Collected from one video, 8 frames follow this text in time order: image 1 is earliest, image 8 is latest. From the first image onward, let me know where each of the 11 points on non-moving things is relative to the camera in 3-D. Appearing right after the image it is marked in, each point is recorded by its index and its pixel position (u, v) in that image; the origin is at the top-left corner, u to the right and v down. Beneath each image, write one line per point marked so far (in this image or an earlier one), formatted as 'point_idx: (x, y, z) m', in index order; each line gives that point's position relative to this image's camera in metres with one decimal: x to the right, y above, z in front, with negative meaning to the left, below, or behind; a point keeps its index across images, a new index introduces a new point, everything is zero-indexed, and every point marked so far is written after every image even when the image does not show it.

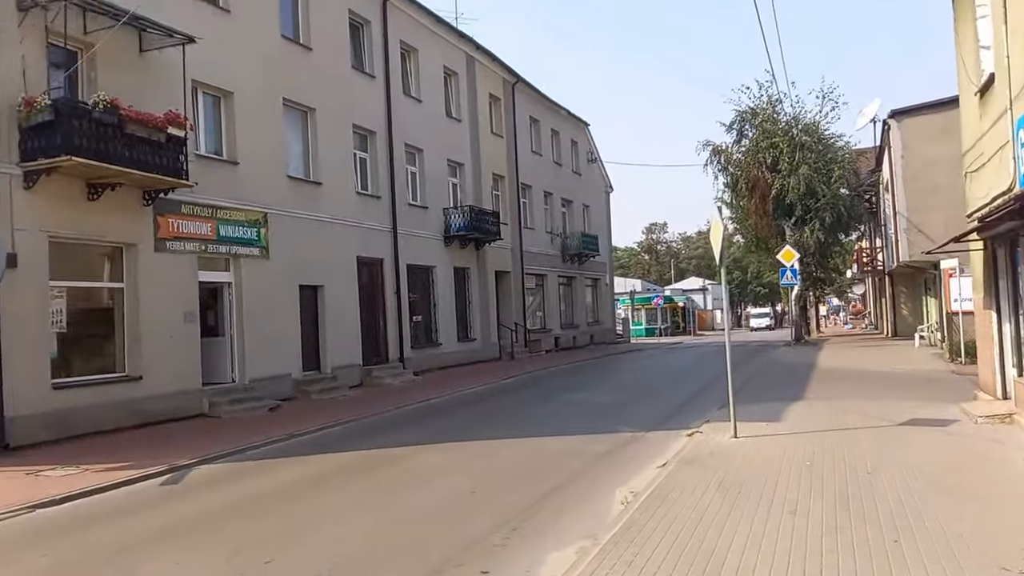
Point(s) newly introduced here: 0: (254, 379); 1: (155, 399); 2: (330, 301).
0: (-5.2, -1.8, +15.2) m
1: (-6.1, -1.9, +13.0) m
2: (-4.3, -0.3, +17.8) m
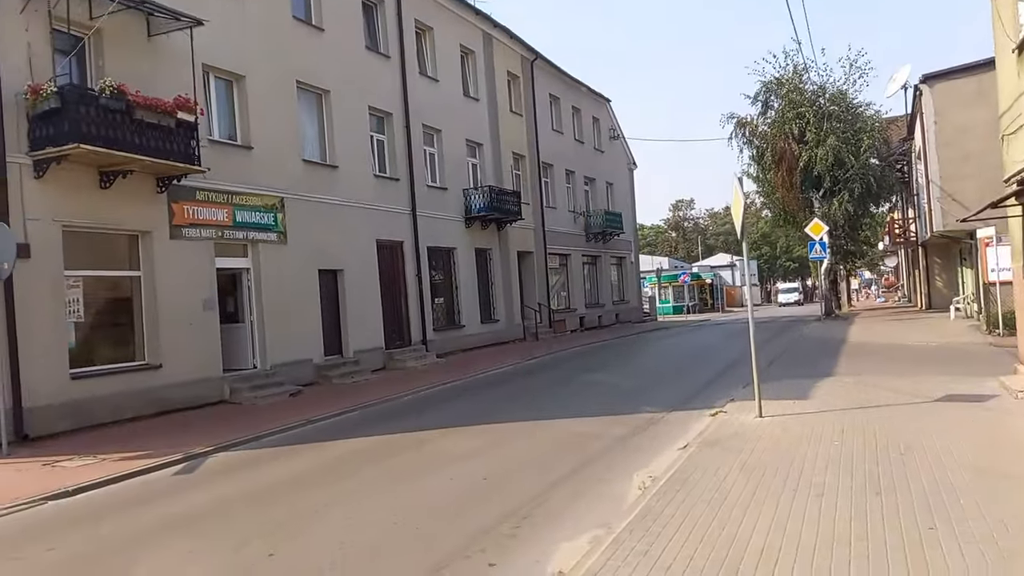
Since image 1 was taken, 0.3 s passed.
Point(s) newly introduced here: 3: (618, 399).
0: (-4.7, -1.5, +15.2) m
1: (-5.8, -1.7, +13.0) m
2: (-3.8, +0.1, +17.7) m
3: (+1.6, -1.7, +11.9) m
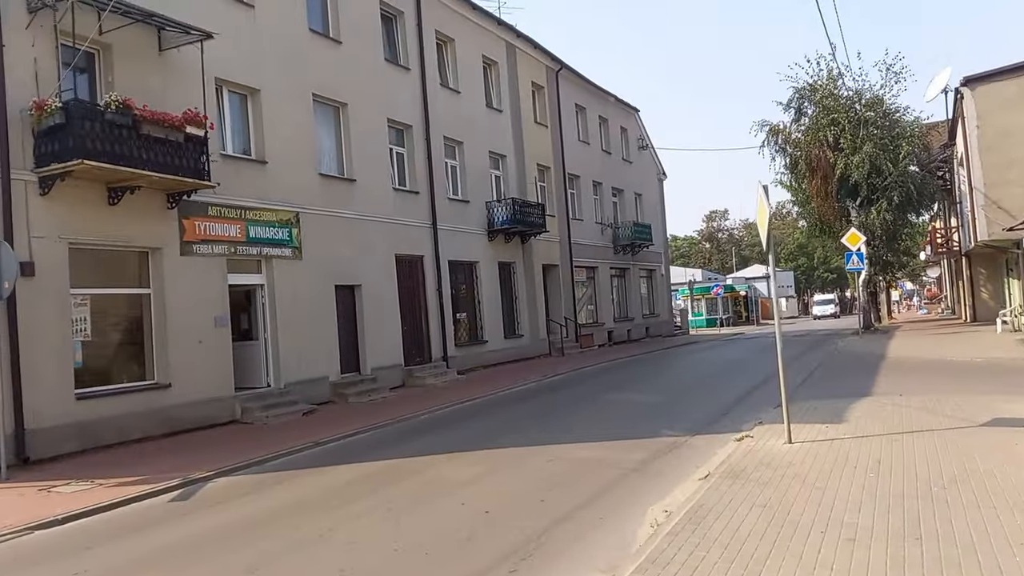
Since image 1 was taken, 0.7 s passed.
0: (-4.3, -1.9, +14.8) m
1: (-5.5, -2.0, +12.7) m
2: (-3.3, -0.3, +17.4) m
3: (+1.9, -2.0, +11.3) m
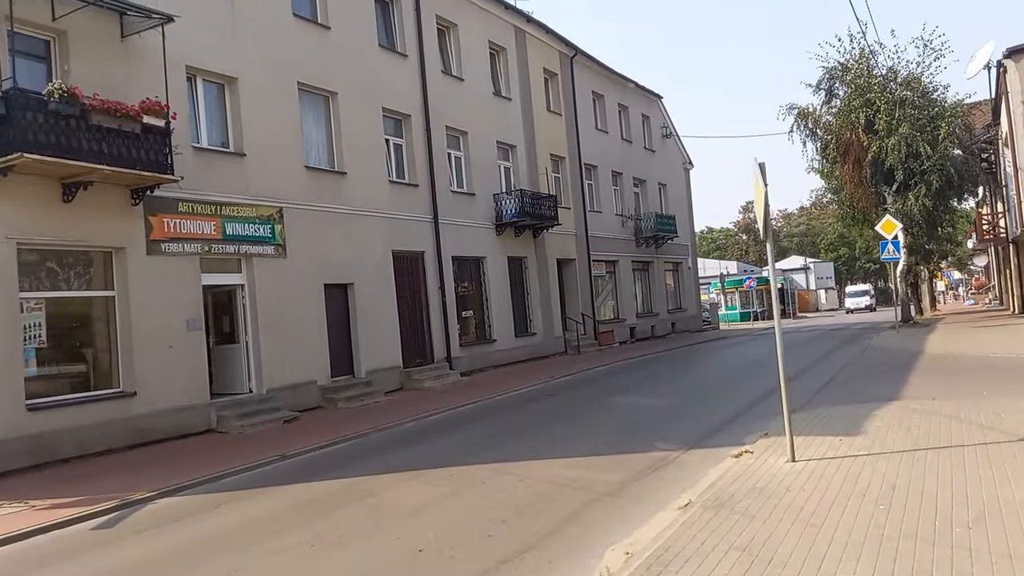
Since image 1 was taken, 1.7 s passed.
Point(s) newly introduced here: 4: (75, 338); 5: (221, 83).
0: (-4.4, -1.9, +14.0) m
1: (-5.6, -2.0, +11.9) m
2: (-3.3, -0.3, +16.5) m
3: (+1.6, -1.9, +10.2) m
4: (-6.6, -0.7, +11.4) m
5: (-5.4, +3.8, +14.1) m
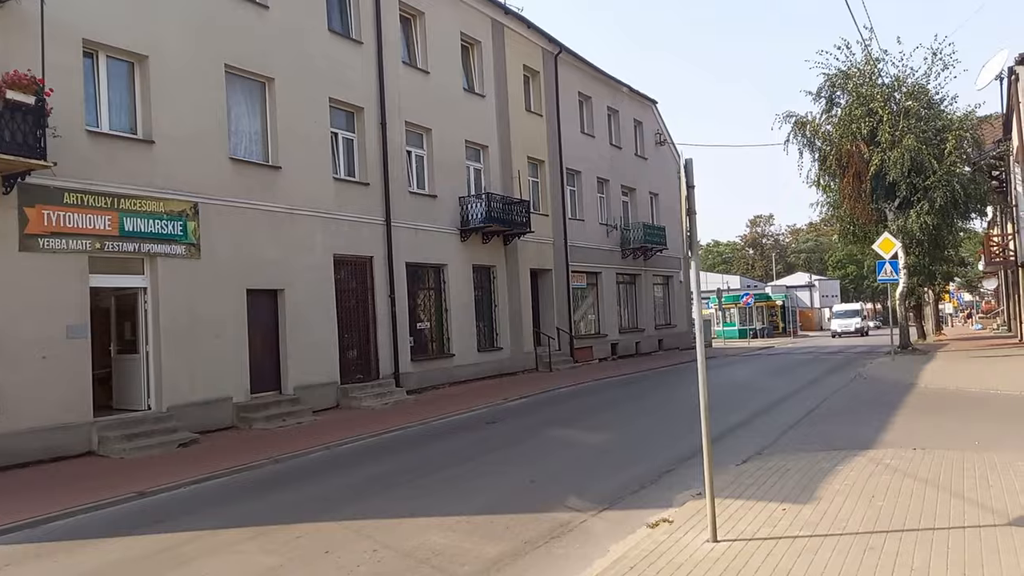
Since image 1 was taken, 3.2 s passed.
0: (-5.5, -1.9, +12.5) m
1: (-6.8, -2.0, +10.4) m
2: (-4.3, -0.4, +15.0) m
3: (+0.5, -2.1, +8.6) m
4: (-7.7, -0.7, +9.9) m
5: (-6.3, +3.8, +12.6) m
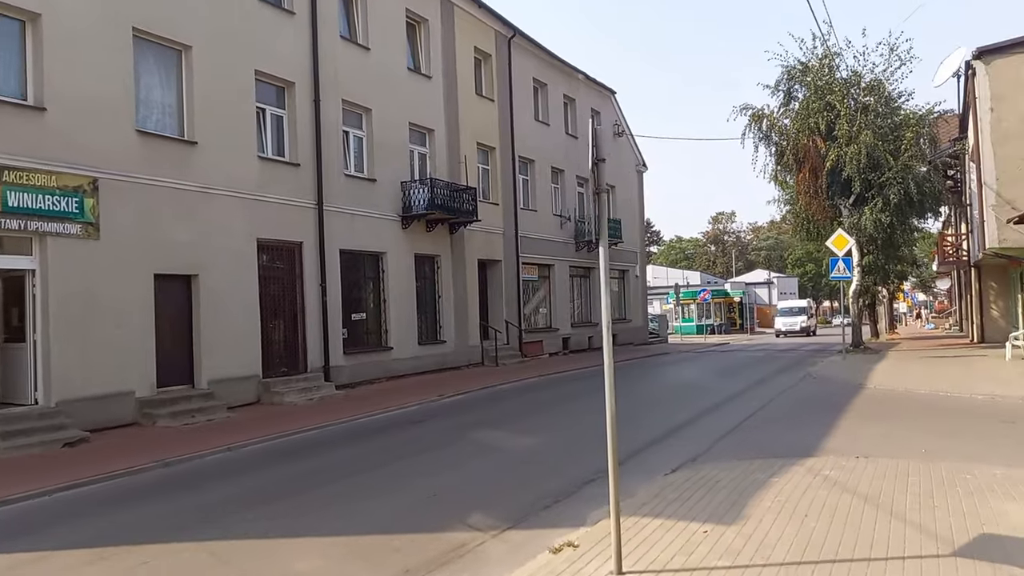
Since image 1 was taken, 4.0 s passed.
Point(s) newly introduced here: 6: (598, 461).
0: (-6.7, -1.7, +11.4) m
1: (-7.8, -1.8, +9.2) m
2: (-5.5, -0.1, +13.9) m
3: (-0.5, -2.0, +7.7) m
4: (-8.7, -0.4, +8.7) m
5: (-7.4, +4.0, +11.4) m
6: (+1.0, -2.1, +9.0) m
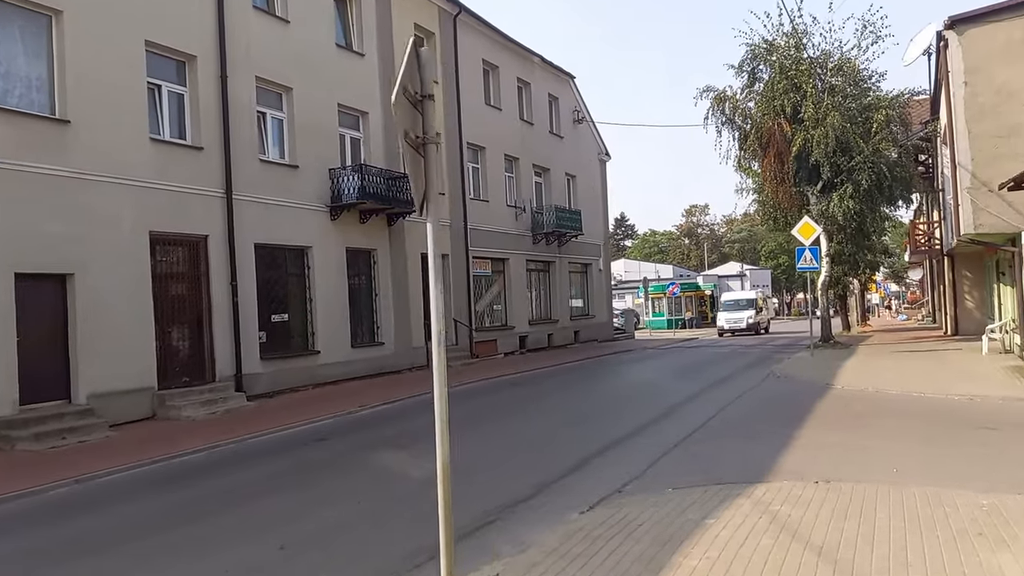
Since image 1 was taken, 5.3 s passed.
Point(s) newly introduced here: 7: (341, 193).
0: (-7.8, -1.7, +9.6) m
1: (-8.9, -1.8, +7.4) m
2: (-6.7, -0.1, +12.1) m
3: (-1.5, -2.0, +6.1) m
4: (-9.7, -0.5, +6.8) m
5: (-8.6, +4.0, +9.6) m
6: (0.0, -2.0, +7.5) m
7: (-4.0, +2.2, +17.6) m
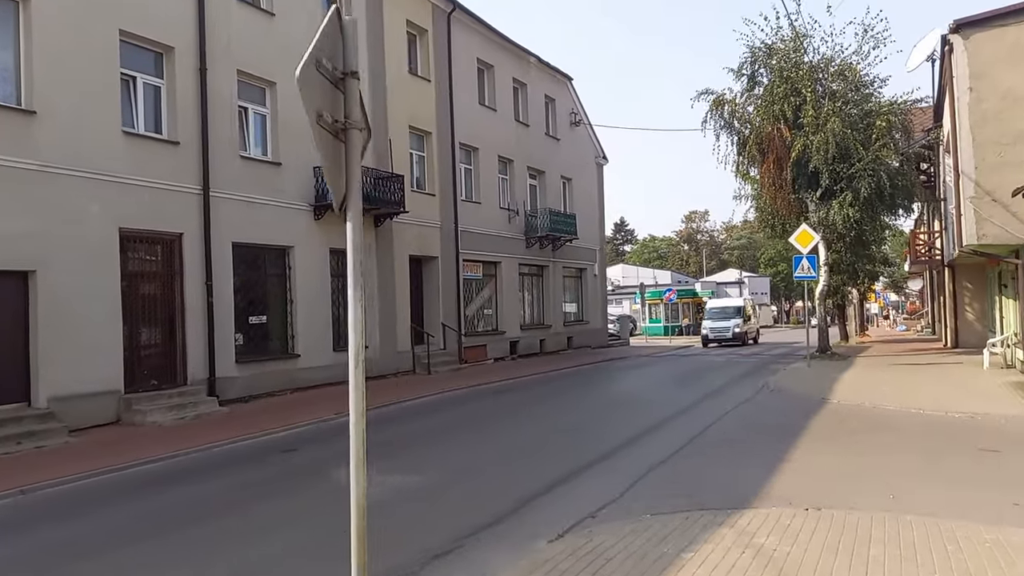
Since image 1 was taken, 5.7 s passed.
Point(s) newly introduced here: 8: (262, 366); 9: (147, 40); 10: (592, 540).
0: (-8.1, -1.6, +9.1) m
1: (-9.2, -1.7, +6.9) m
2: (-7.0, -0.1, +11.6) m
3: (-1.8, -2.0, +5.6) m
4: (-10.0, -0.4, +6.3) m
5: (-8.8, +4.1, +9.1) m
6: (-0.3, -2.1, +7.0) m
7: (-4.2, +2.1, +17.1) m
8: (-5.0, -1.5, +15.3) m
9: (-6.4, +4.4, +13.4) m
10: (+0.6, -1.9, +5.9) m
